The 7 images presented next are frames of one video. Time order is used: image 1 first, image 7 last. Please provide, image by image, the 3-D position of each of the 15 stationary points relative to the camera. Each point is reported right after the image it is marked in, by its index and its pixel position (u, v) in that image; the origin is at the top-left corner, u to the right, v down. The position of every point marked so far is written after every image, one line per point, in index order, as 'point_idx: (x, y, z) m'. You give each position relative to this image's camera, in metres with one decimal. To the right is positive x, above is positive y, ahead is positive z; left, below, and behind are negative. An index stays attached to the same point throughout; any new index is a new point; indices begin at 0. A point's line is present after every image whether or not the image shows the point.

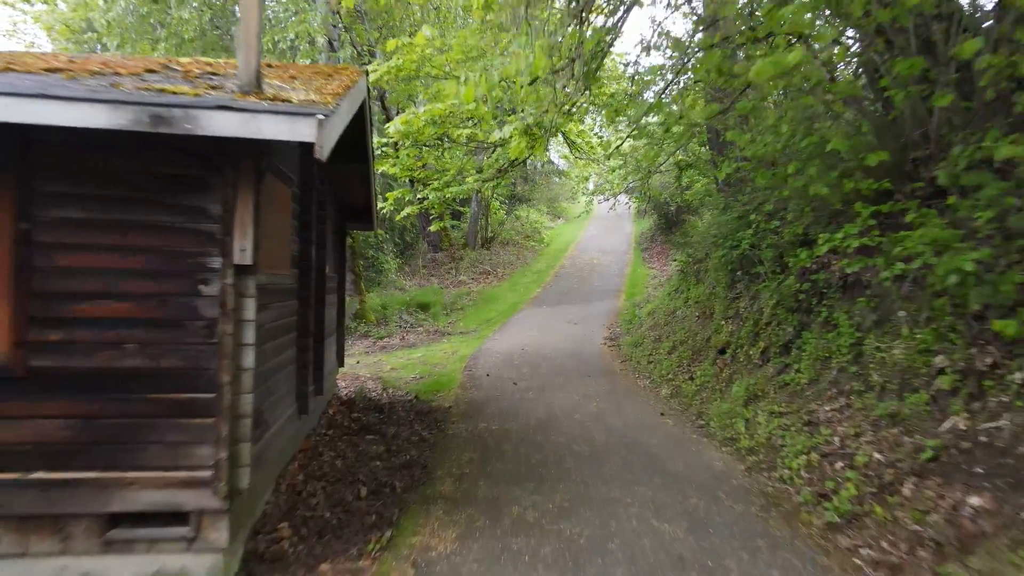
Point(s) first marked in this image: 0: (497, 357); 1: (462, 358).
0: (-0.3, -1.5, +11.2) m
1: (-1.1, -1.5, +11.5) m
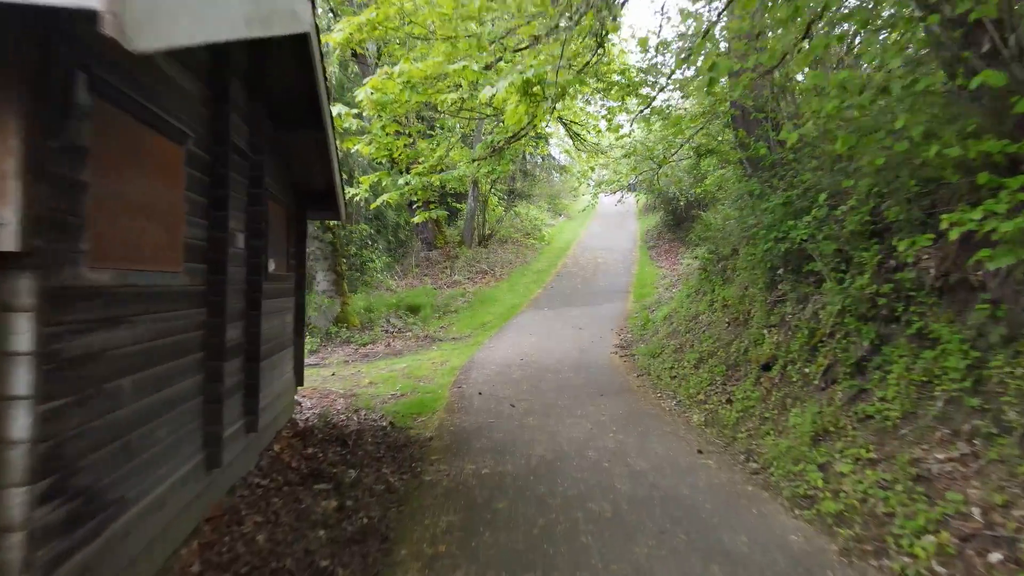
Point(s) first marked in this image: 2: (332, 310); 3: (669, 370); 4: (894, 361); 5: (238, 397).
0: (-0.3, -1.5, +9.7) m
1: (-1.1, -1.5, +9.9) m
2: (-4.8, -0.6, +14.3) m
3: (+2.6, -1.3, +8.6) m
4: (+3.7, -0.7, +5.1) m
5: (-2.4, -0.9, +4.6) m
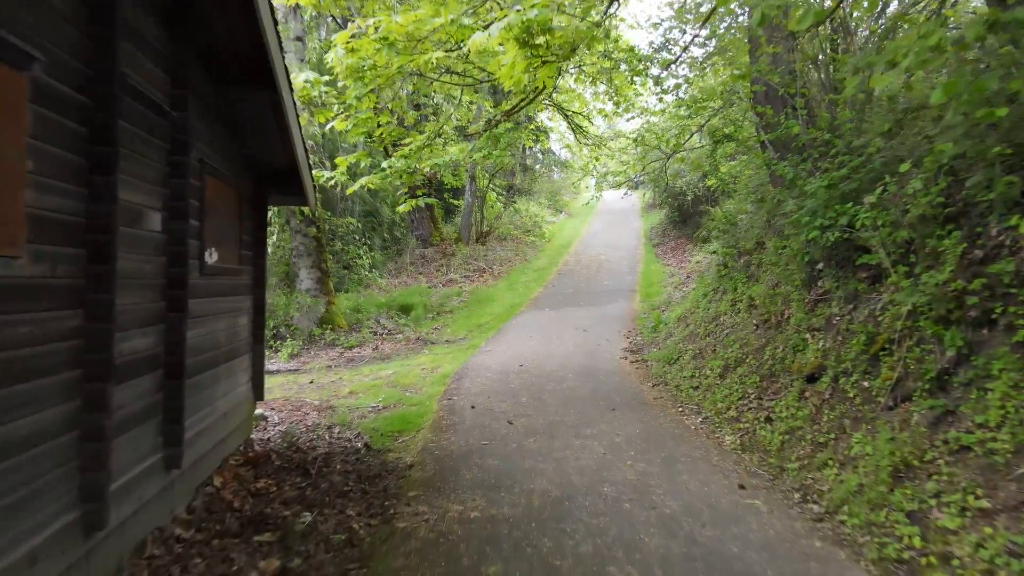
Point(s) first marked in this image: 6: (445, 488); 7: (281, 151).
0: (-0.4, -1.5, +8.6) m
1: (-1.2, -1.5, +8.9) m
2: (-4.8, -0.6, +13.3) m
3: (+2.5, -1.3, +7.6) m
4: (+3.6, -0.7, +4.0) m
5: (-2.4, -0.9, +3.6) m
6: (-0.6, -1.7, +4.6) m
7: (-2.4, +1.4, +5.5) m
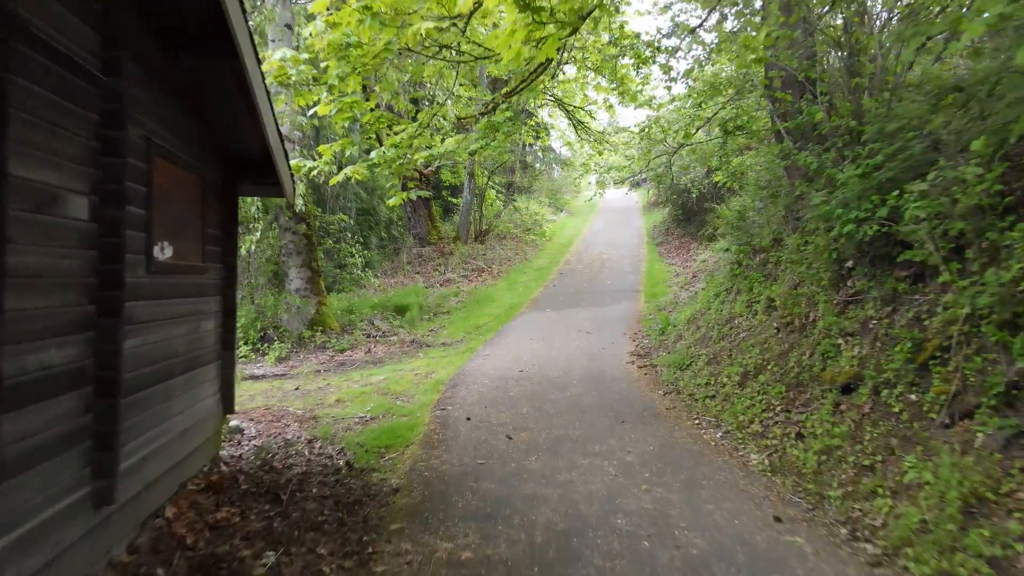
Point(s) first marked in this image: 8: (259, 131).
0: (-0.4, -1.5, +8.0) m
1: (-1.2, -1.5, +8.2) m
2: (-4.8, -0.6, +12.6) m
3: (+2.5, -1.3, +6.9) m
4: (+3.6, -0.7, +3.4) m
5: (-2.4, -0.9, +2.9) m
6: (-0.6, -1.7, +4.0) m
7: (-2.4, +1.4, +4.9) m
8: (-2.3, +1.4, +4.8) m
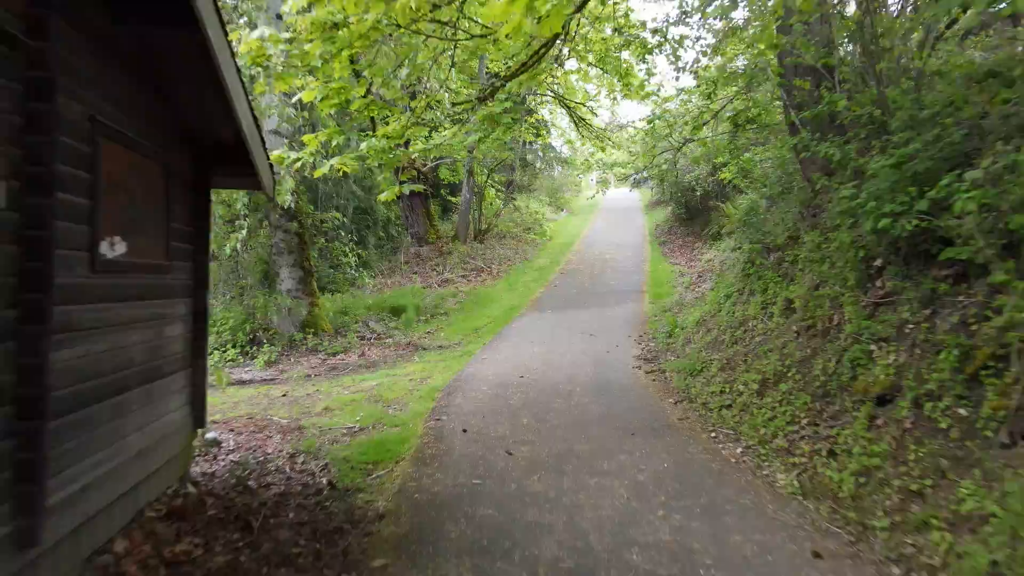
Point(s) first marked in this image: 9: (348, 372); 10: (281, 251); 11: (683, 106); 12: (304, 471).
0: (-0.4, -1.5, +7.5) m
1: (-1.2, -1.5, +7.8) m
2: (-4.8, -0.6, +12.1) m
3: (+2.5, -1.3, +6.4) m
4: (+3.6, -0.7, +2.9) m
5: (-2.4, -0.9, +2.4) m
6: (-0.6, -1.8, +3.5) m
7: (-2.4, +1.4, +4.4) m
8: (-2.3, +1.4, +4.3) m
9: (-3.2, -1.6, +10.3) m
10: (-5.3, +0.9, +12.3) m
11: (+4.3, +4.5, +13.3) m
12: (-2.0, -1.8, +5.2) m
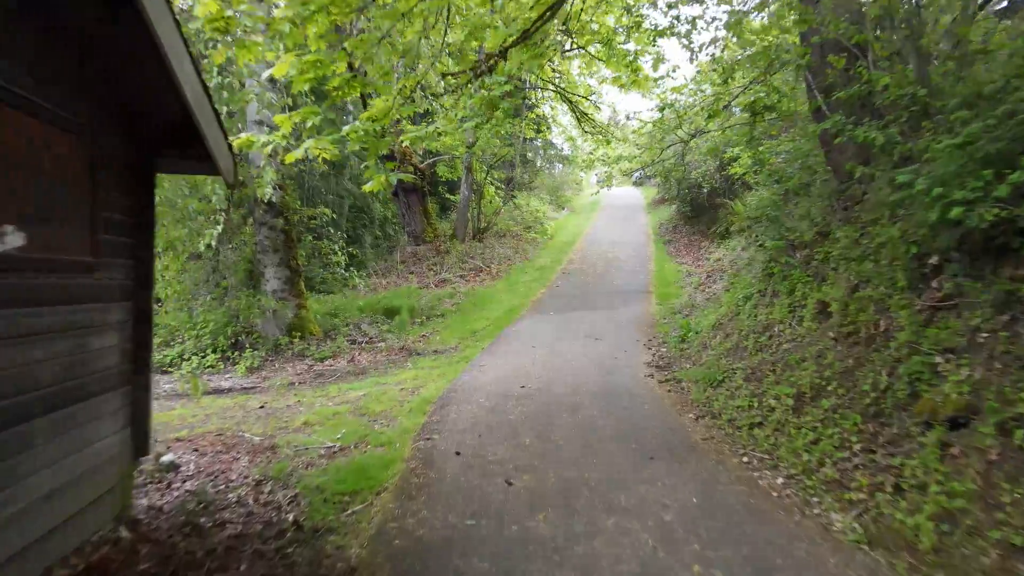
0: (-0.4, -1.5, +6.7) m
1: (-1.2, -1.5, +7.0) m
2: (-4.8, -0.6, +11.4) m
3: (+2.5, -1.3, +5.7) m
4: (+3.6, -0.7, +2.1) m
5: (-2.4, -0.9, +1.7) m
6: (-0.6, -1.8, +2.8) m
7: (-2.4, +1.4, +3.7) m
8: (-2.3, +1.4, +3.5) m
9: (-3.2, -1.6, +9.5) m
10: (-5.3, +0.8, +11.5) m
11: (+4.3, +4.5, +12.6) m
12: (-2.0, -1.8, +4.5) m
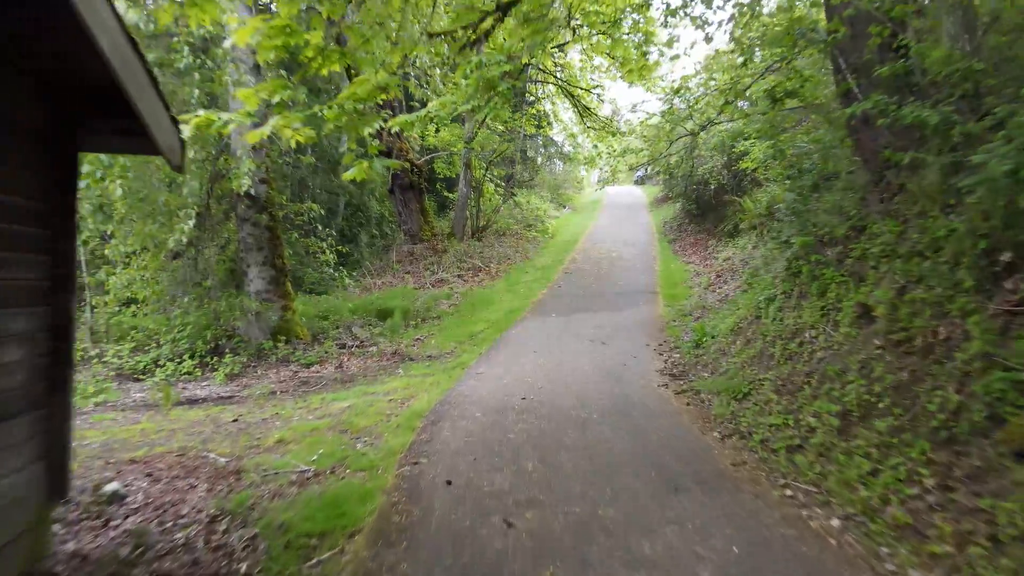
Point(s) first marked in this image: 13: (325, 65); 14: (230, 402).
0: (-0.4, -1.5, +6.0) m
1: (-1.2, -1.5, +6.3) m
2: (-4.8, -0.6, +10.7) m
3: (+2.5, -1.3, +4.9) m
4: (+3.6, -0.7, +1.4) m
5: (-2.4, -0.9, +0.9) m
6: (-0.6, -1.8, +2.0) m
7: (-2.4, +1.4, +2.9) m
8: (-2.3, +1.4, +2.8) m
9: (-3.2, -1.7, +8.8) m
10: (-5.3, +0.8, +10.8) m
11: (+4.3, +4.5, +11.8) m
12: (-2.0, -1.8, +3.7) m
13: (-1.8, +2.2, +5.2) m
14: (-4.4, -1.8, +8.2) m
